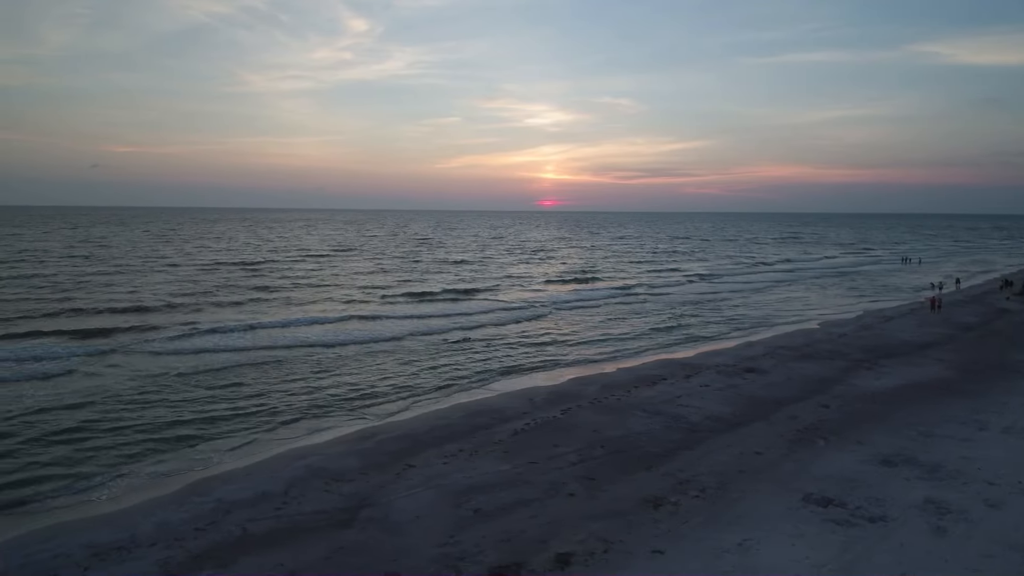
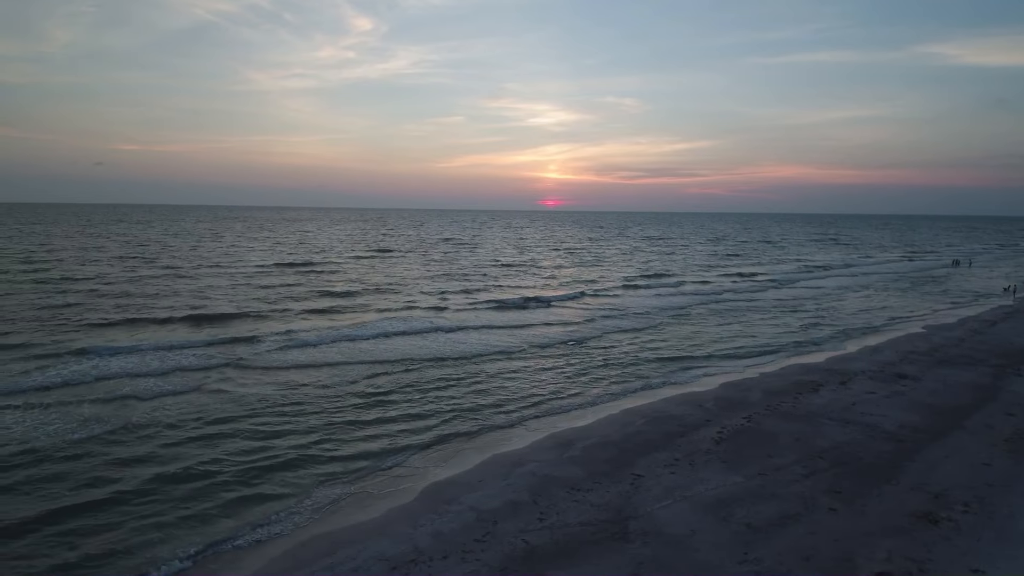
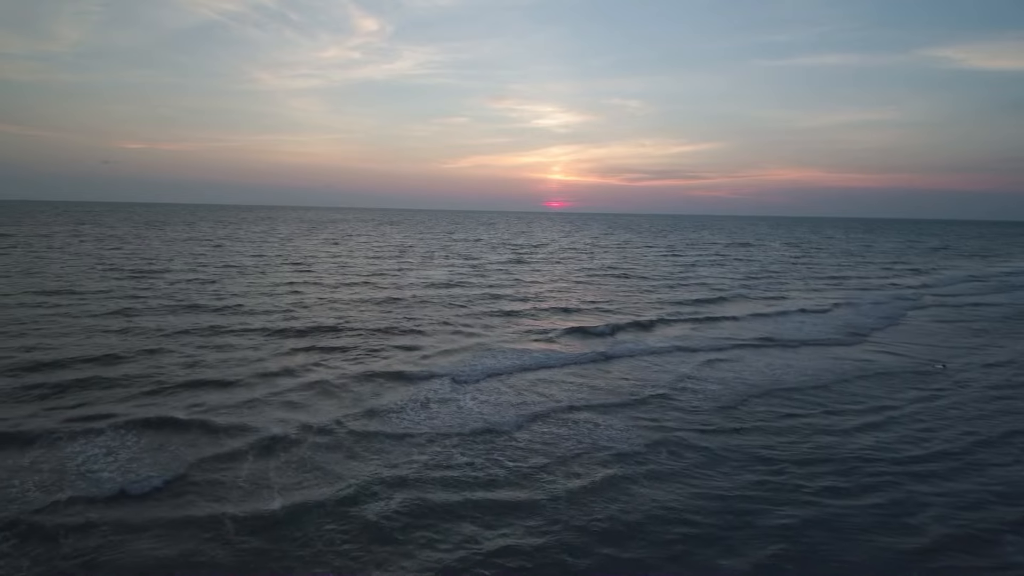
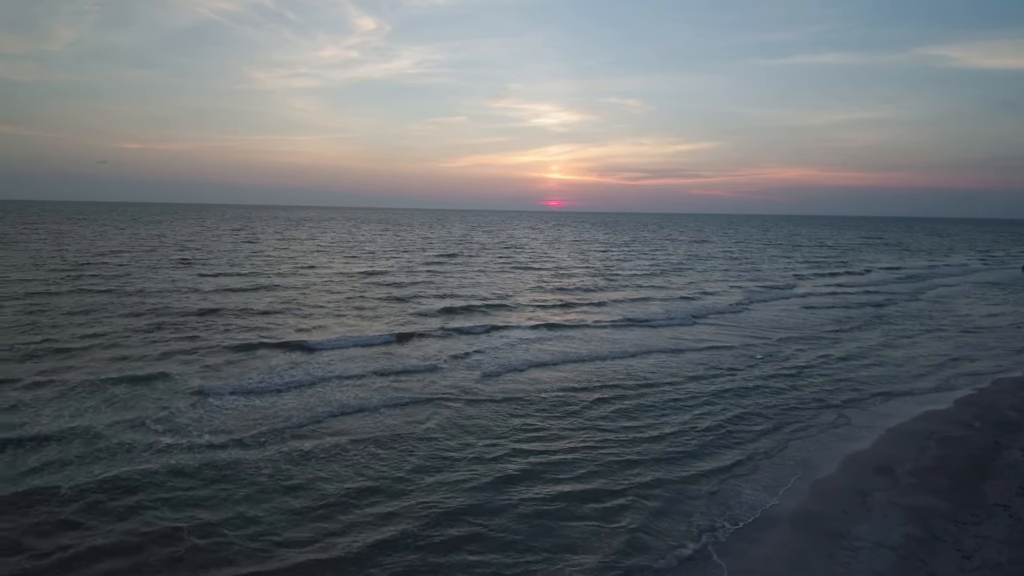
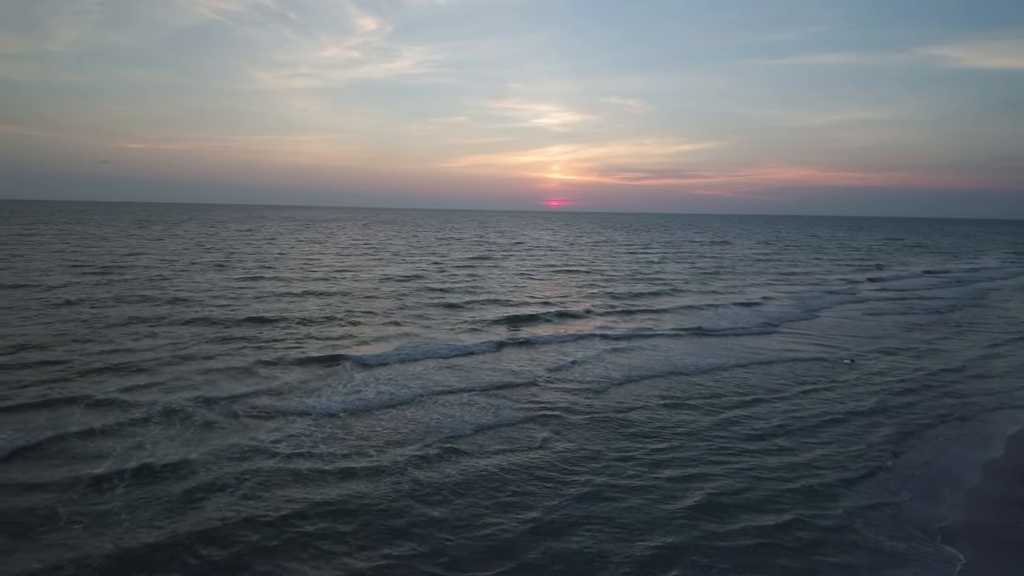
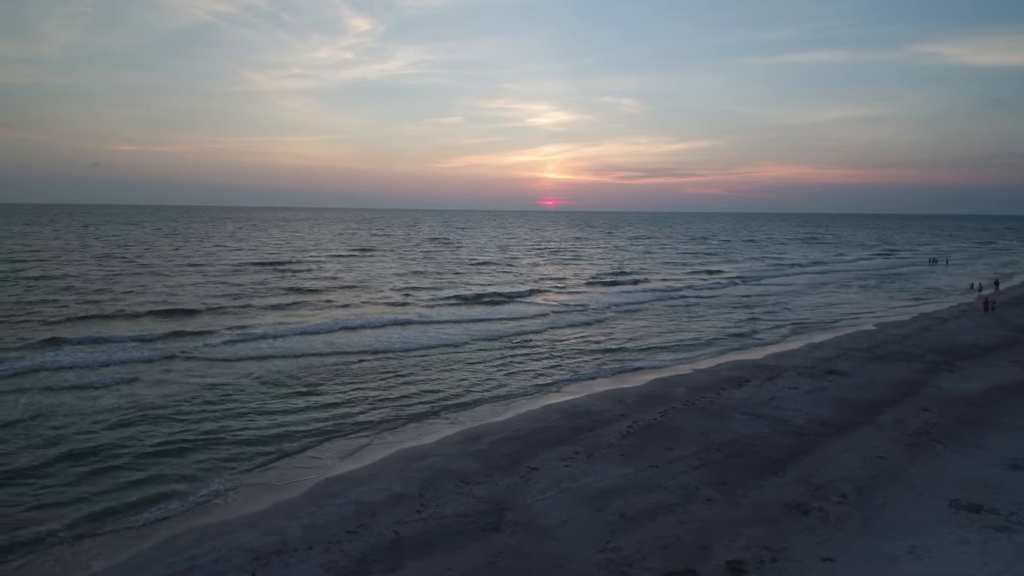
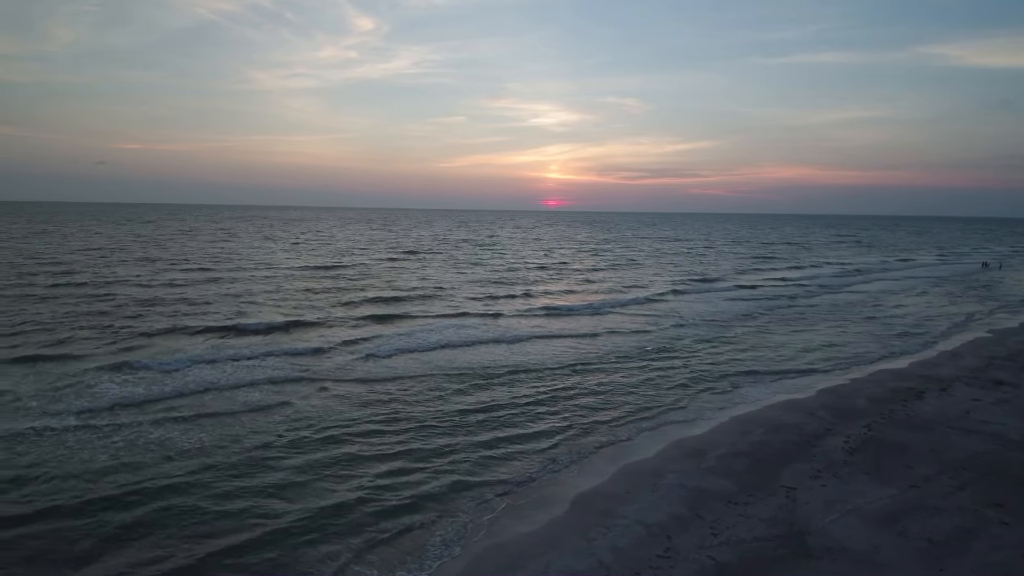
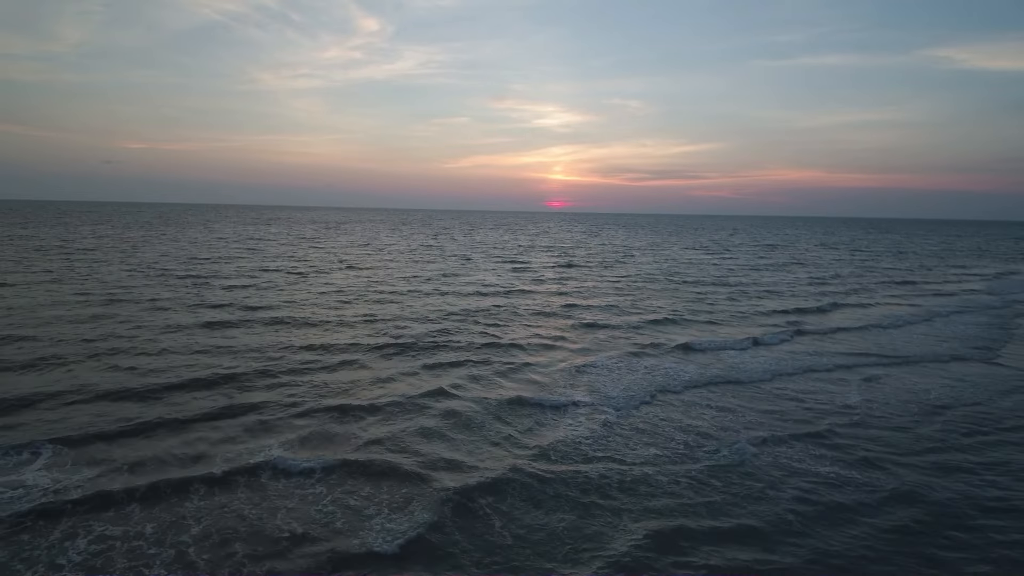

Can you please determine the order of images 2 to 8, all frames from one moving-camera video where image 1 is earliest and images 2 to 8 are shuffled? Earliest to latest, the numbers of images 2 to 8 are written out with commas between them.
6, 2, 7, 4, 5, 3, 8
